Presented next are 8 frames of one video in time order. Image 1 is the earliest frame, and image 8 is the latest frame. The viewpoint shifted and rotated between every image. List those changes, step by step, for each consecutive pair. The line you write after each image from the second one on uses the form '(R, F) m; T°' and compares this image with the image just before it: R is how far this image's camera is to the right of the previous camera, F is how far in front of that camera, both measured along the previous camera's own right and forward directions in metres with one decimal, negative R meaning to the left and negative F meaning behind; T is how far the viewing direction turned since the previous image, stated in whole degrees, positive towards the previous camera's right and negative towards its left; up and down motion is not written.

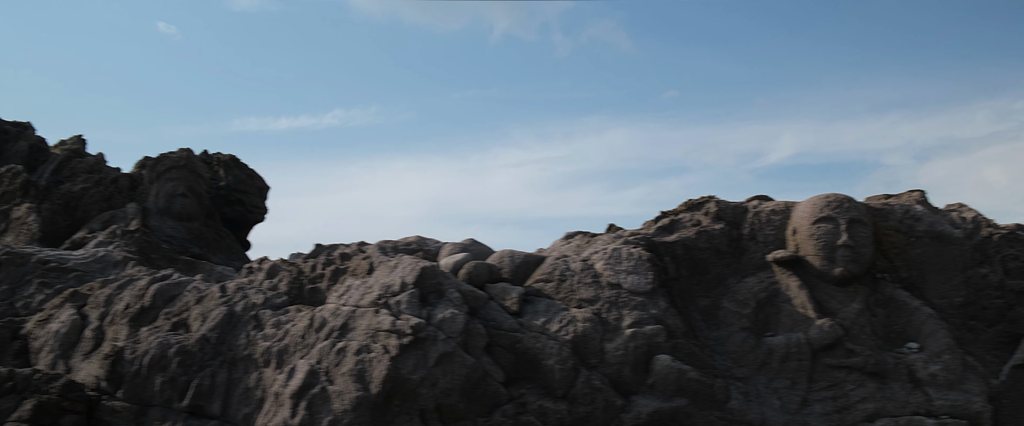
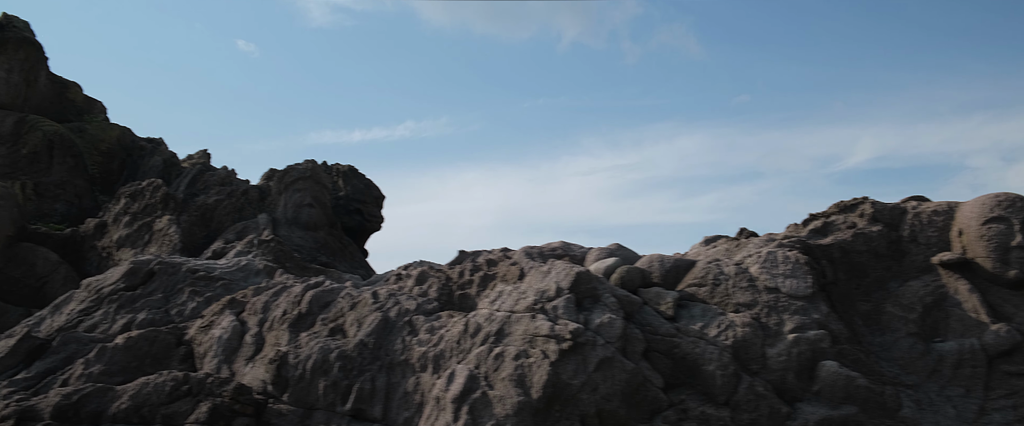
(-0.6, -0.1) m; -6°
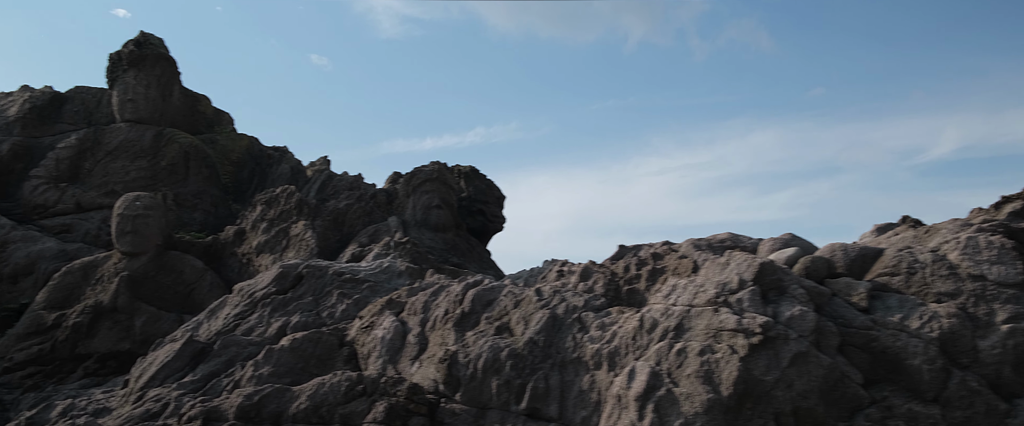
(-0.7, +0.2) m; -6°
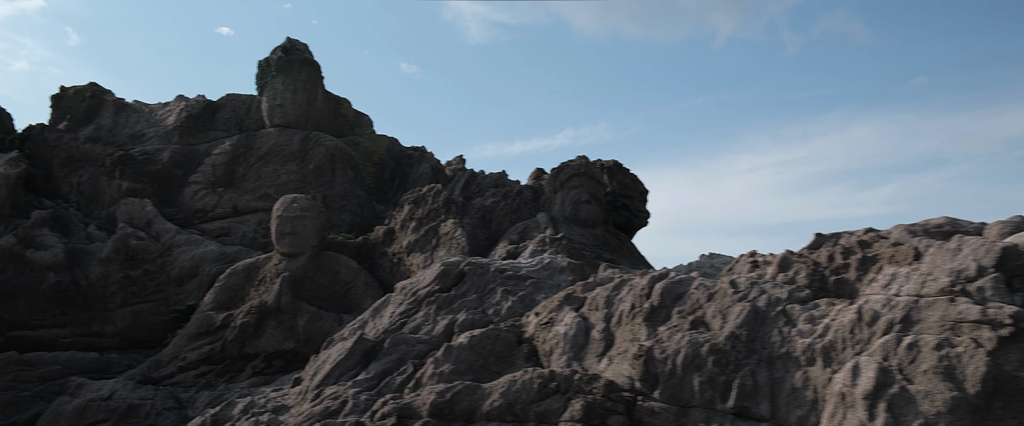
(-0.8, +0.3) m; -7°
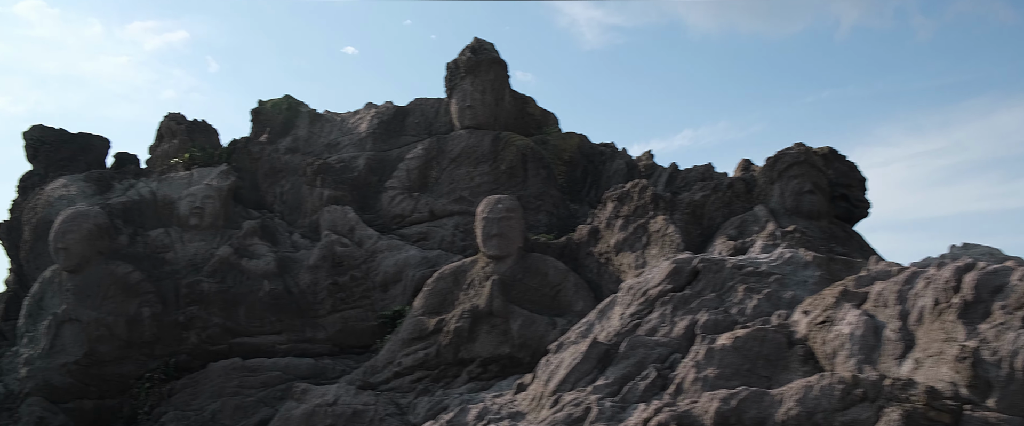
(-1.2, +0.6) m; -9°
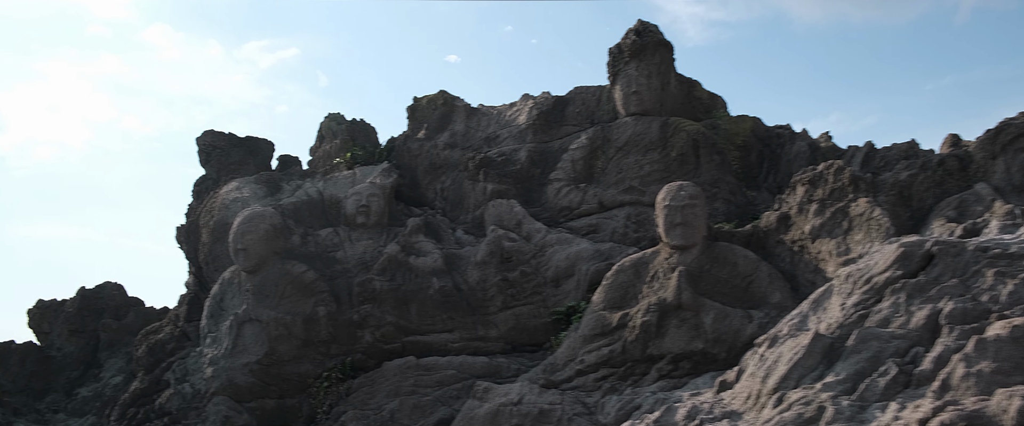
(-1.0, +0.6) m; -8°
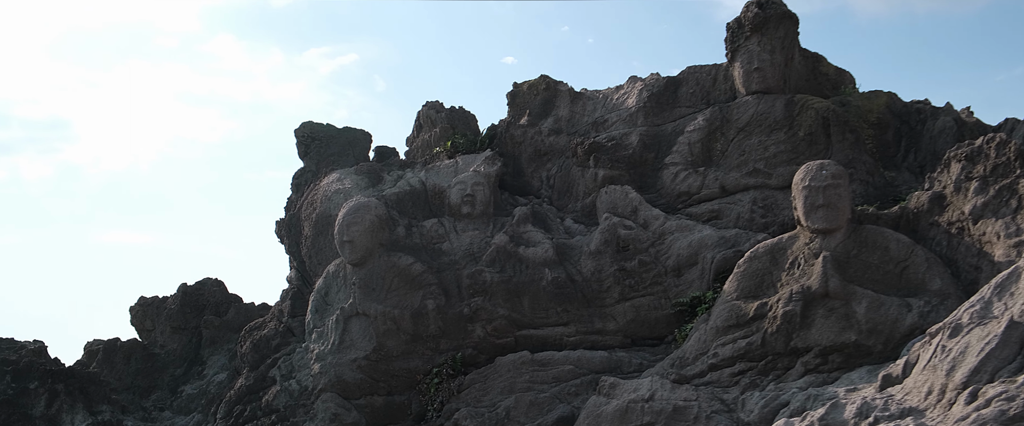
(-0.8, +0.8) m; -5°
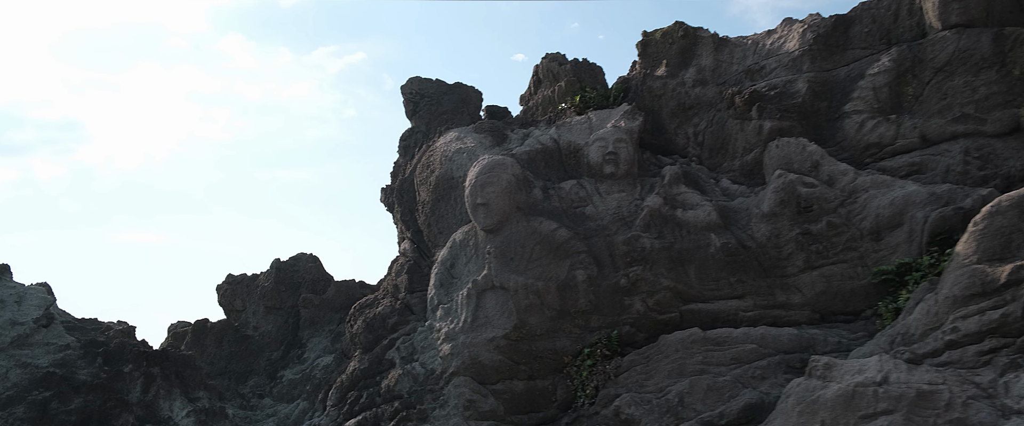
(-1.9, +2.0) m; -2°
